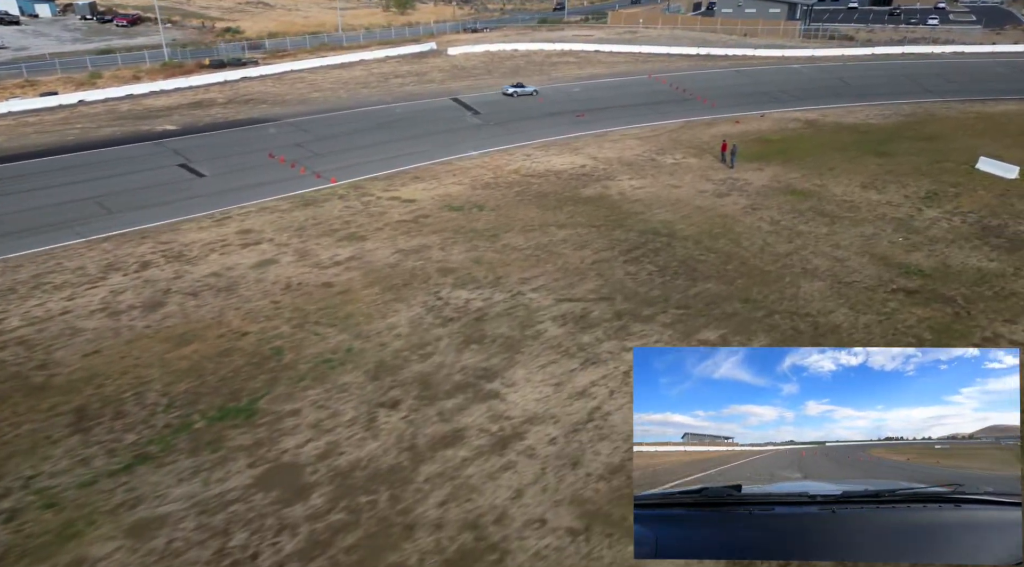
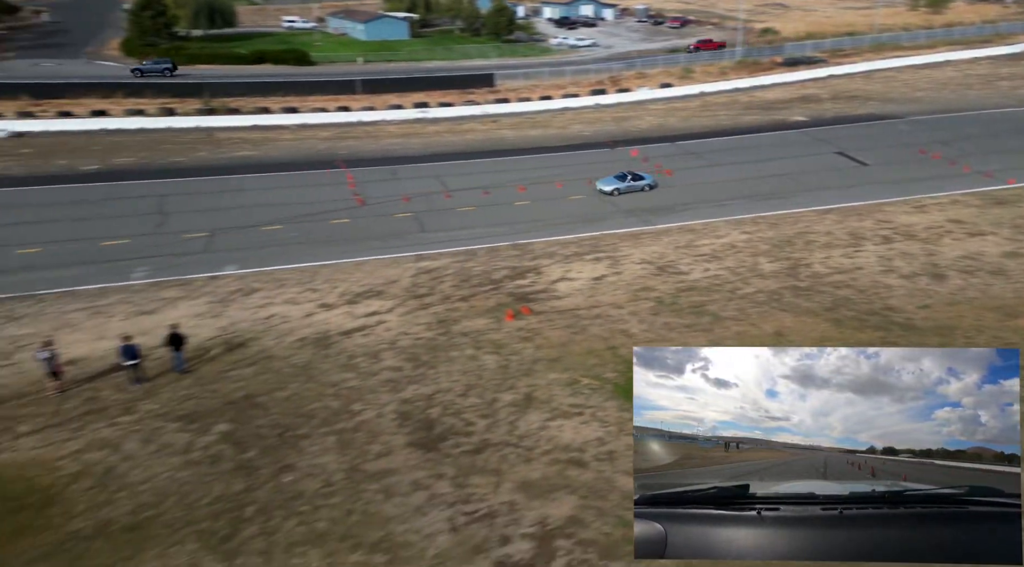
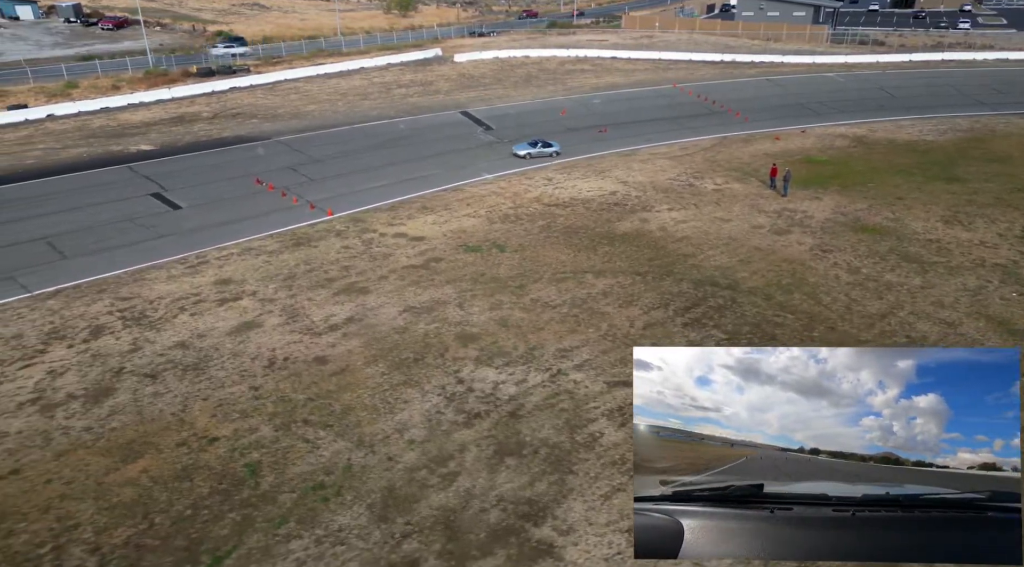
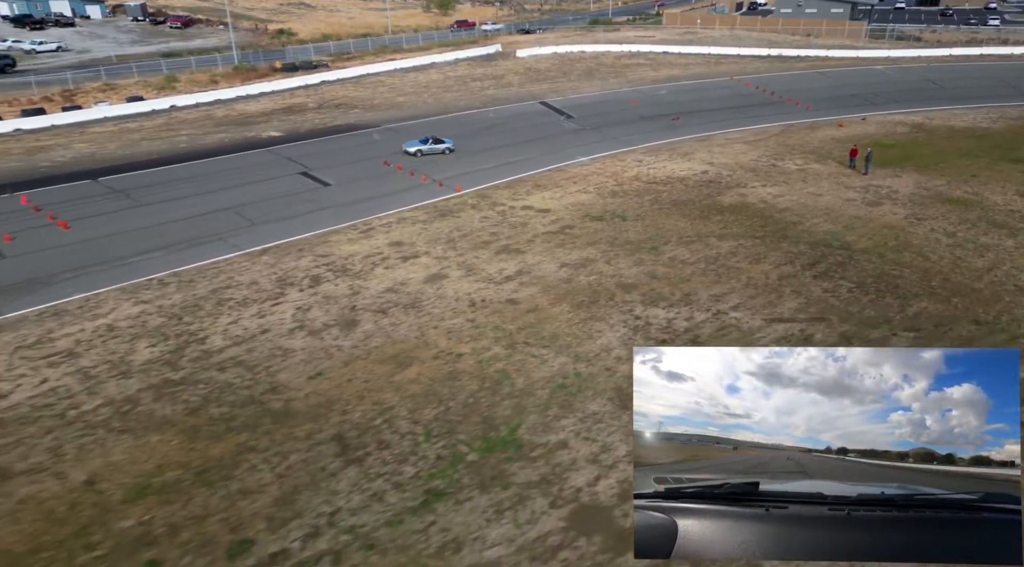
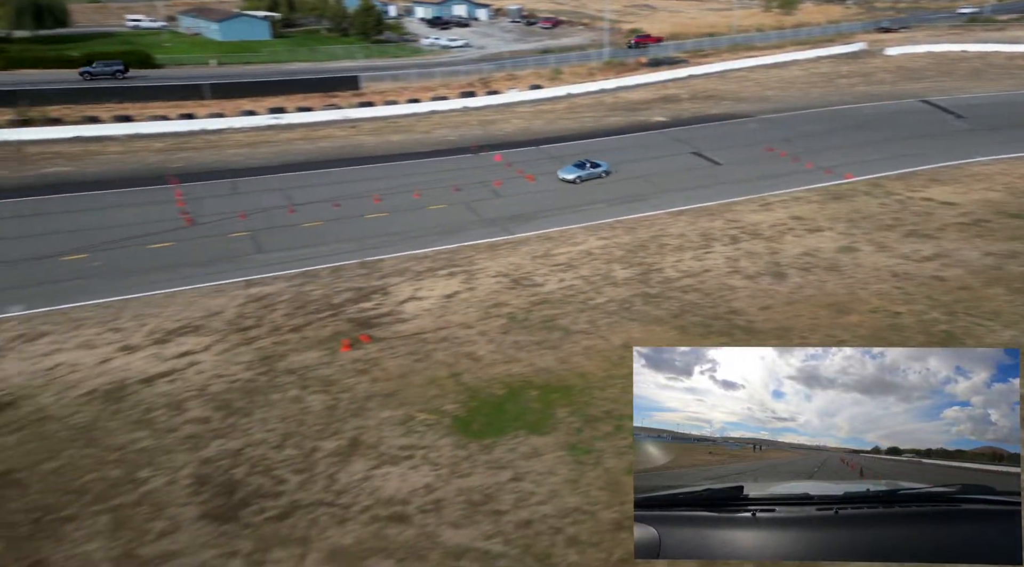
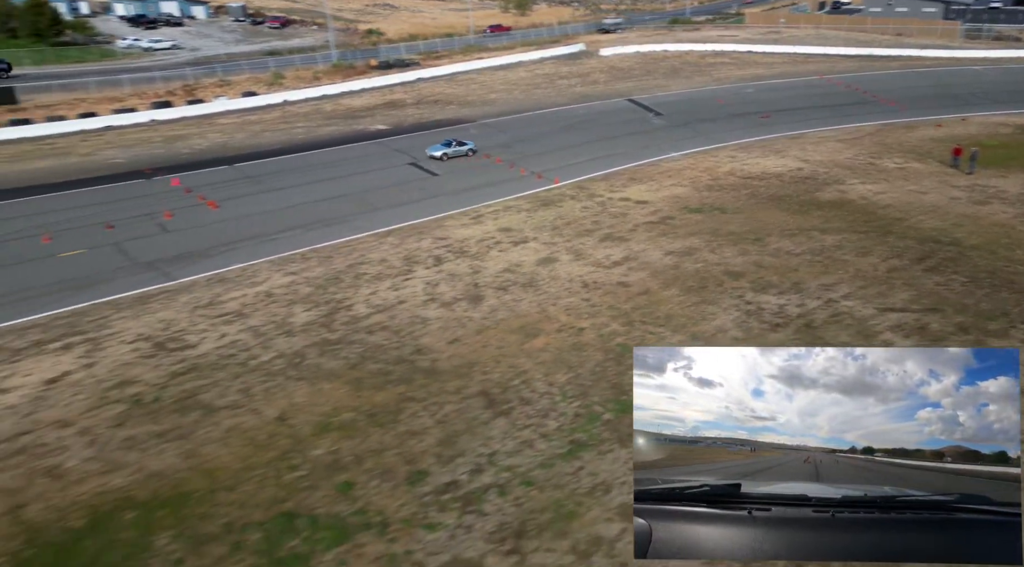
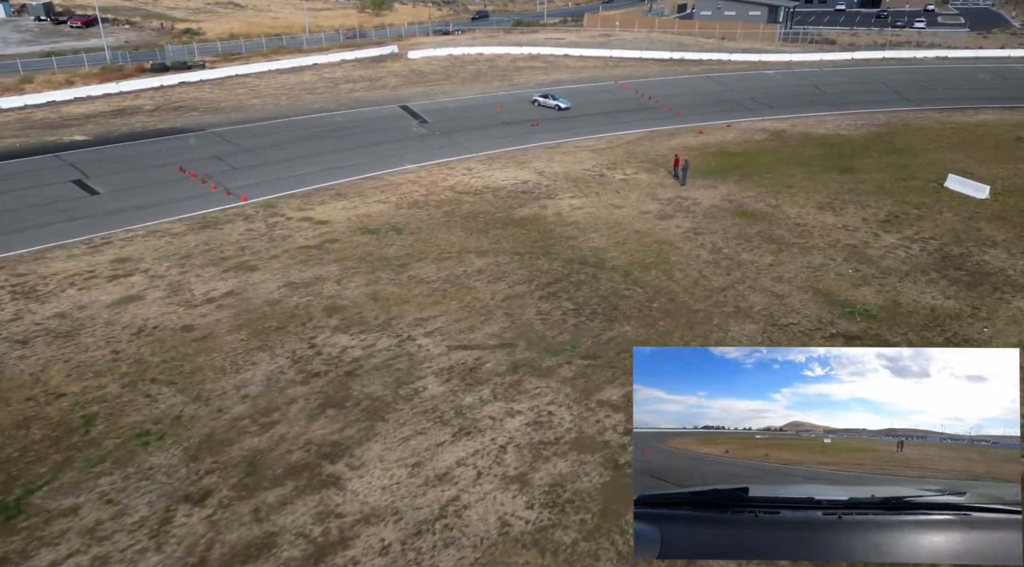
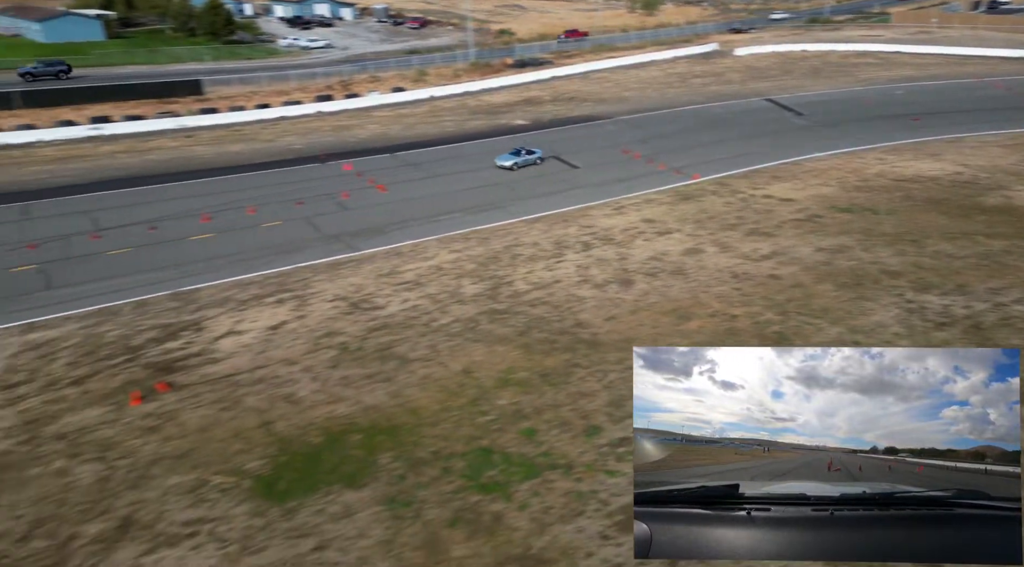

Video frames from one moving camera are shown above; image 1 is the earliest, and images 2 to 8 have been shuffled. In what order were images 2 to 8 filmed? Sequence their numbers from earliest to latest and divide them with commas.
7, 3, 4, 6, 8, 5, 2
